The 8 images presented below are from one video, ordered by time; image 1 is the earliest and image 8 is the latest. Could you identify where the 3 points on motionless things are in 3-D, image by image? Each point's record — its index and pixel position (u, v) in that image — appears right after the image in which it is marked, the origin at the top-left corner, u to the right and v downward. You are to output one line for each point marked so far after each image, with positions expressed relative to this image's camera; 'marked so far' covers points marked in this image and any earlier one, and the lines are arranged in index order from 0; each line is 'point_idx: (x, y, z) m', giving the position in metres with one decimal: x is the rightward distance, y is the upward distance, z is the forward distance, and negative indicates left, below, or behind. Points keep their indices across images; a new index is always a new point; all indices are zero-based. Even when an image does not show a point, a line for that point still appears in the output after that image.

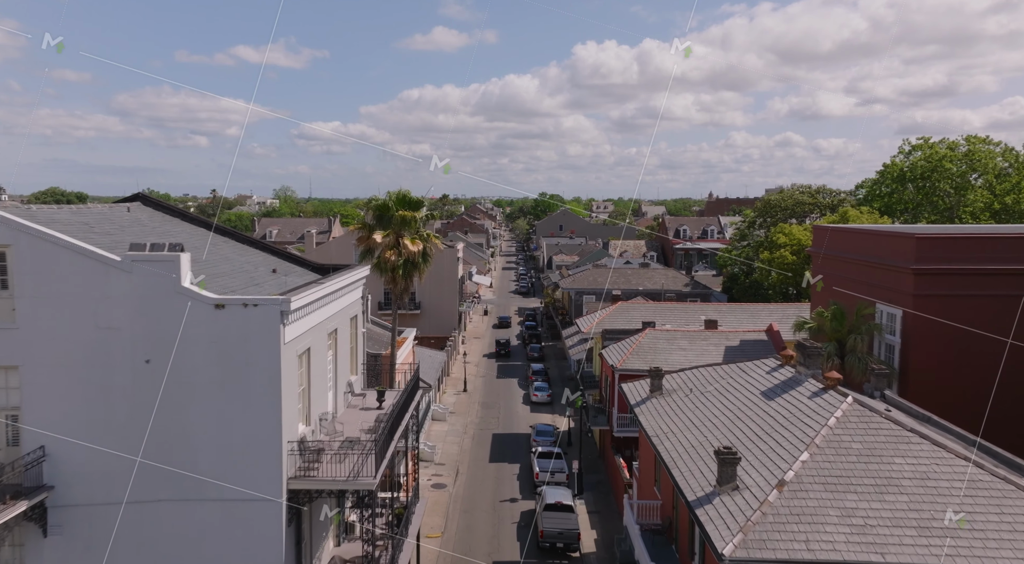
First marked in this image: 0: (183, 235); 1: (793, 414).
0: (-6.5, +0.9, +15.8) m
1: (+5.1, -2.4, +14.6) m
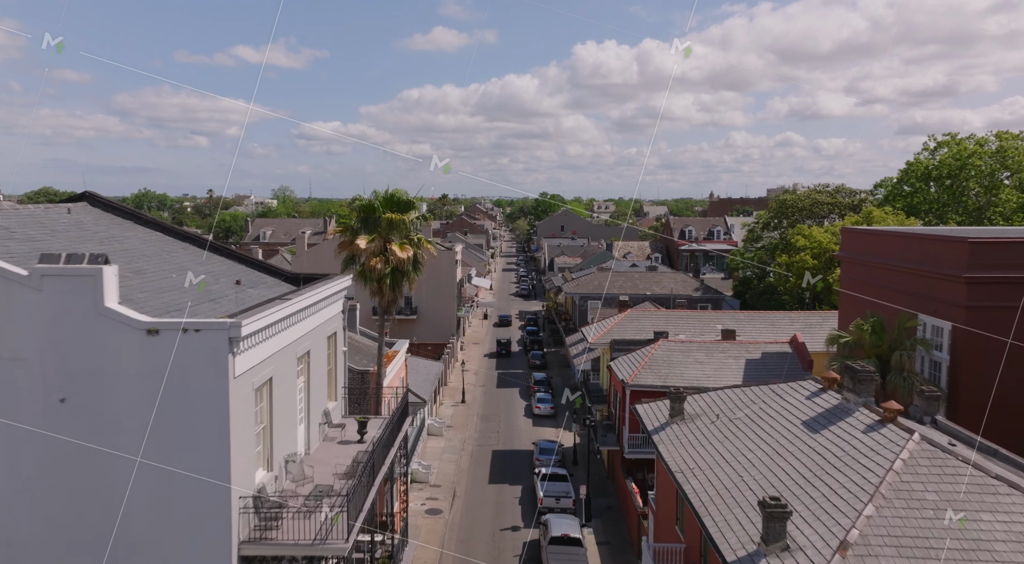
0: (-6.5, +0.7, +13.6) m
1: (+5.2, -2.7, +12.3) m
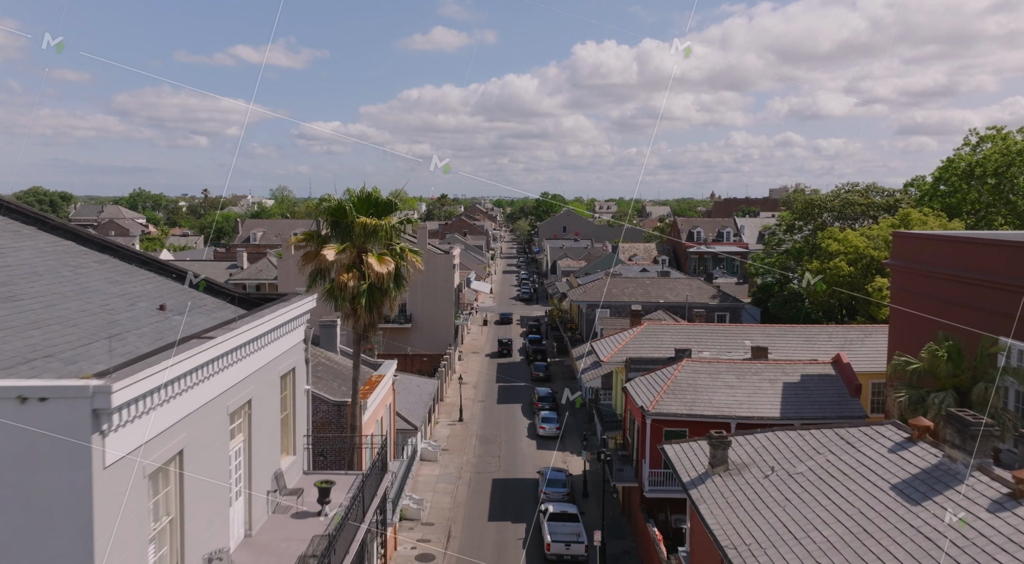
0: (-6.4, +0.4, +10.4) m
1: (+5.3, -3.0, +9.1) m
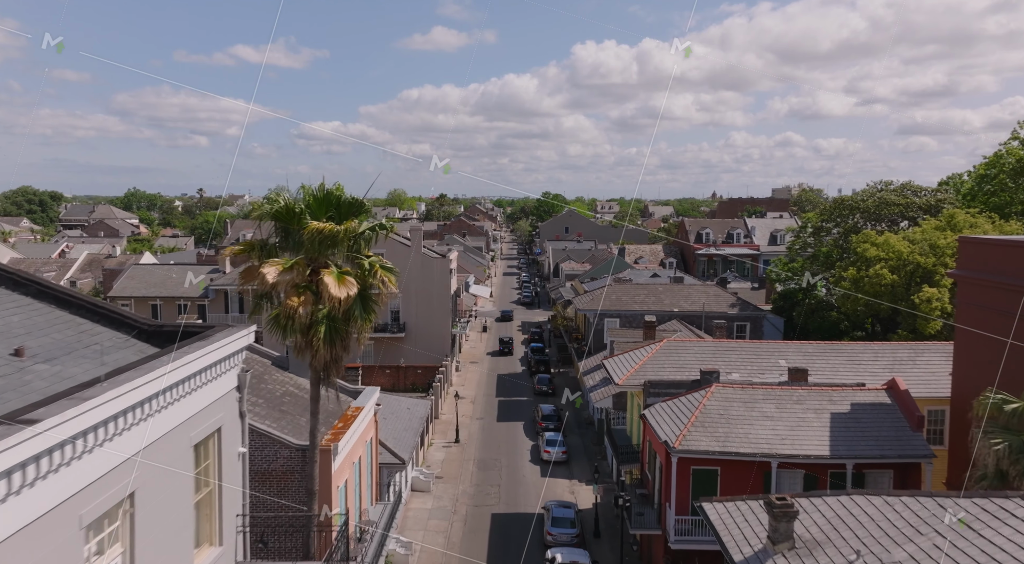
0: (-6.3, +0.1, +7.3) m
1: (+5.3, -3.3, +6.0) m
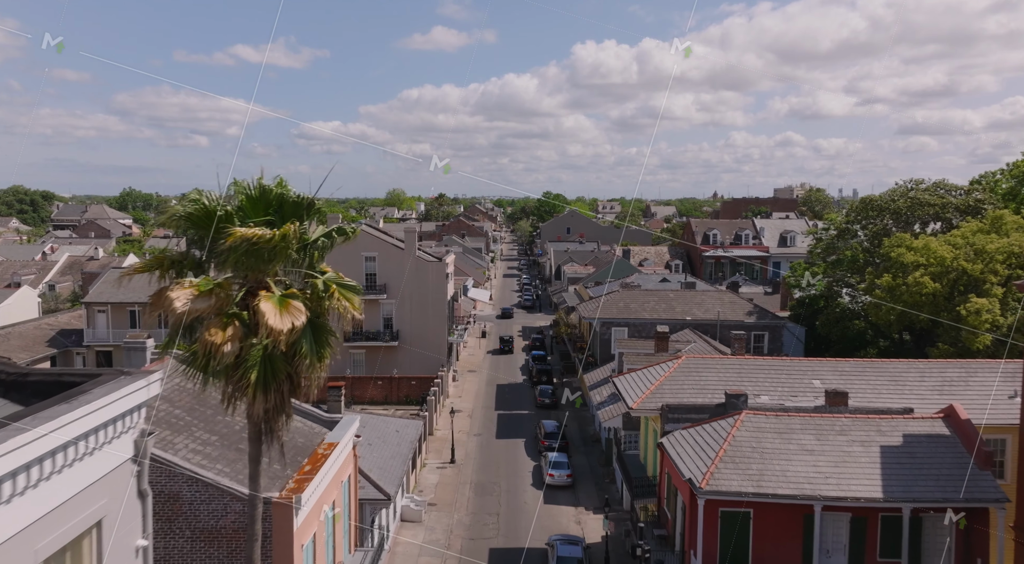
0: (-6.3, -0.2, +4.7) m
1: (+5.3, -3.6, +3.5) m
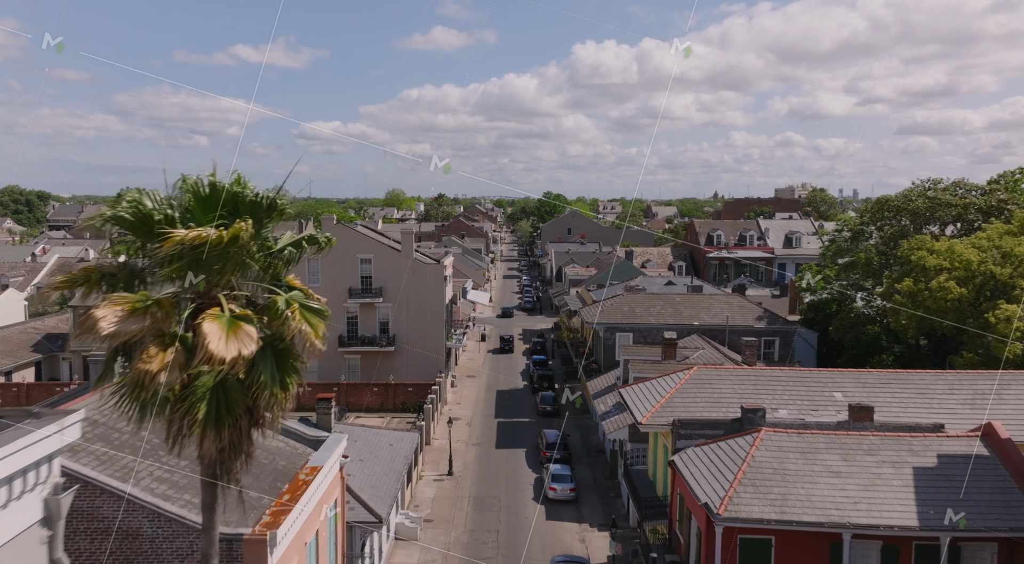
0: (-6.3, -0.3, +3.4) m
1: (+5.3, -3.7, +2.2) m
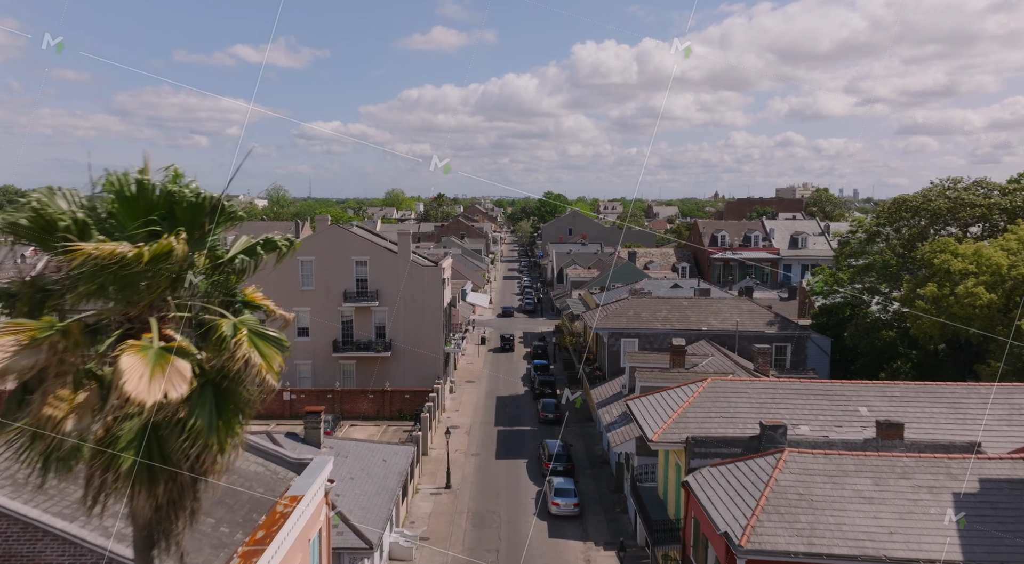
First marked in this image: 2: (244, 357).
0: (-6.3, -0.5, +2.1) m
1: (+5.4, -3.9, +0.9) m
2: (-1.7, -0.6, +5.2) m
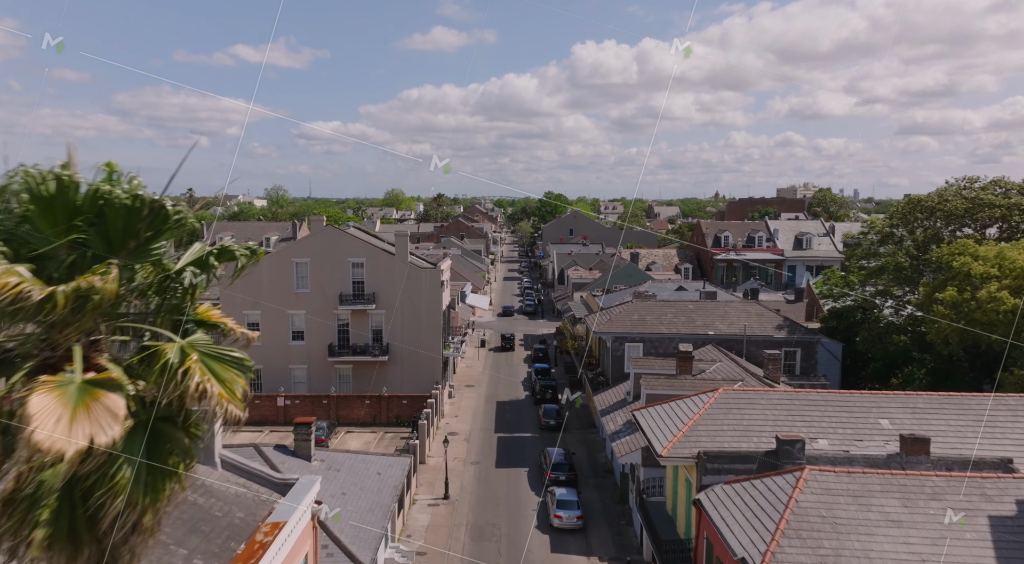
0: (-6.3, -0.6, +1.2) m
1: (+5.4, -4.0, -0.1) m
2: (-1.7, -0.7, +4.2) m
